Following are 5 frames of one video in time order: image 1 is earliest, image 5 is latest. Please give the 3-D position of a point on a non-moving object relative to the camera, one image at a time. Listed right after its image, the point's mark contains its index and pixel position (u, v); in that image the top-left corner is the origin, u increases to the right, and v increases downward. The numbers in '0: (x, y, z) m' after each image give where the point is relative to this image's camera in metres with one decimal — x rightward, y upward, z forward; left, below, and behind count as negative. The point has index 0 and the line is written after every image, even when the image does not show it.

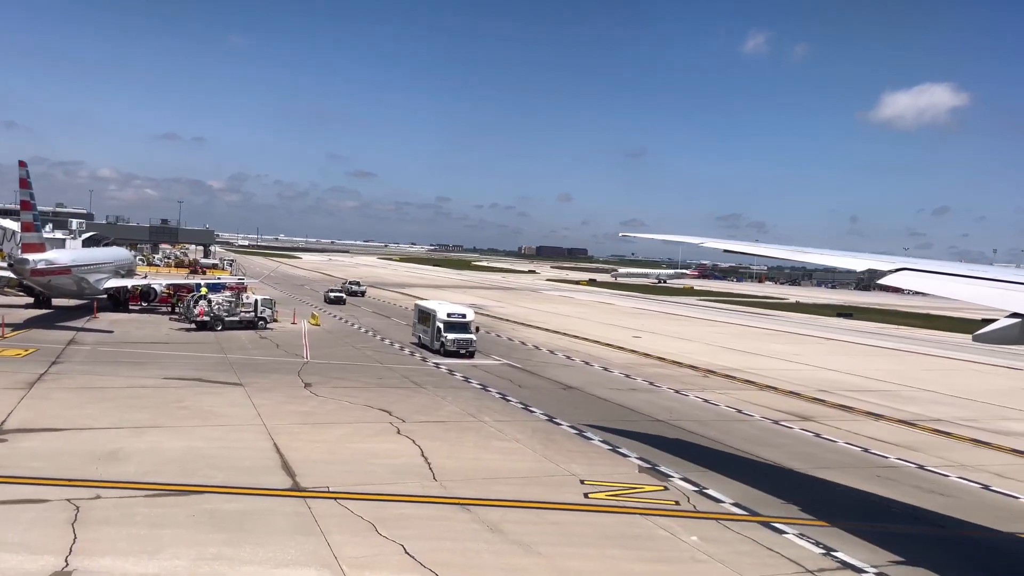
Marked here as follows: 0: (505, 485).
0: (-0.1, -2.6, +12.9) m
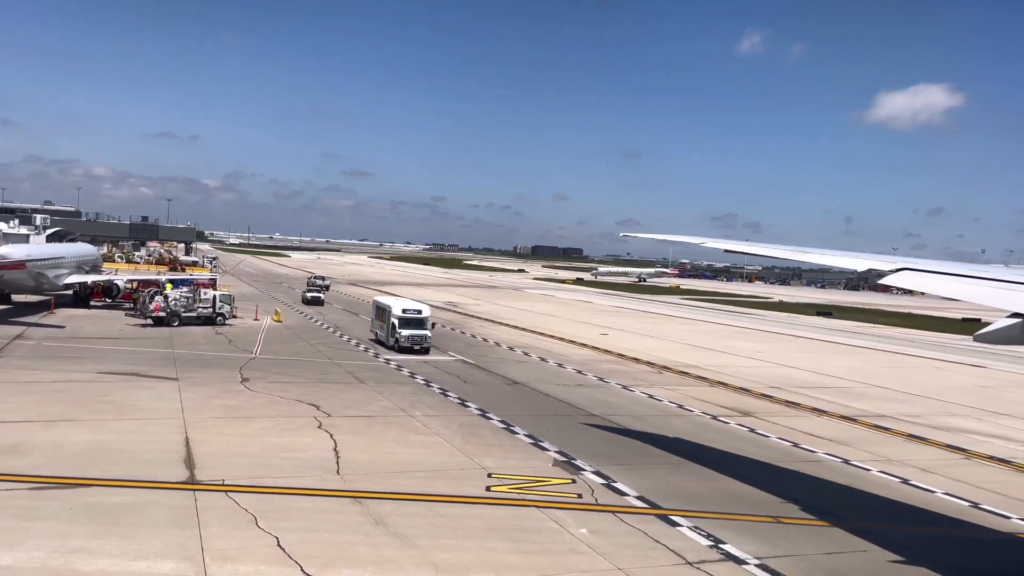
0: (-1.3, -2.5, +12.8) m
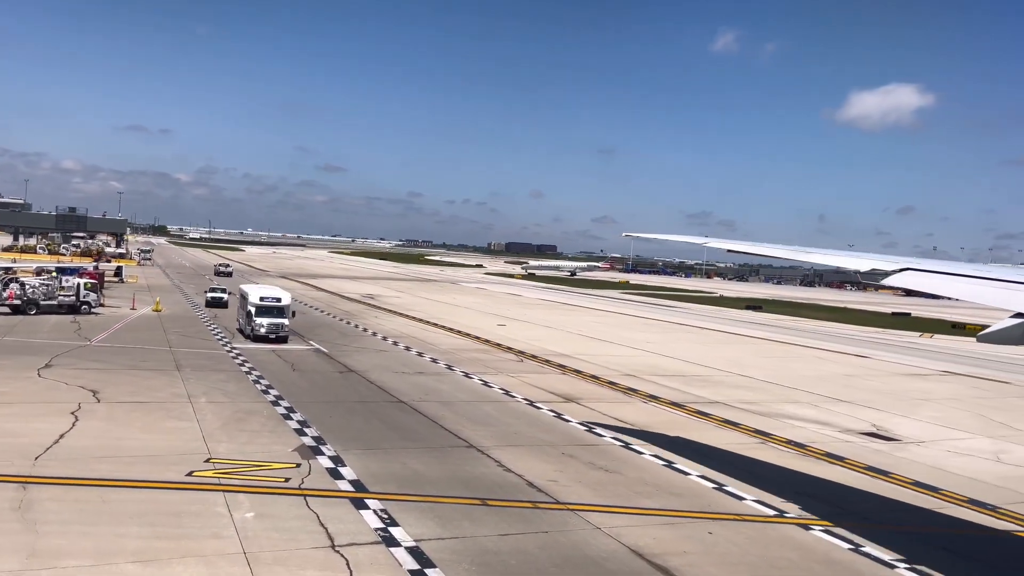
0: (-5.0, -2.2, +12.3) m
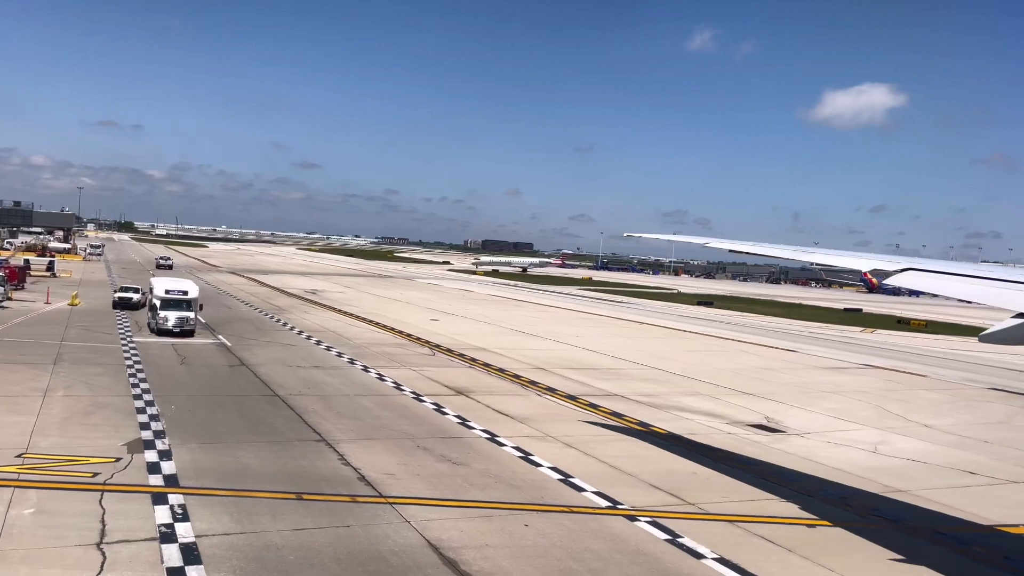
0: (-7.1, -2.0, +11.7) m
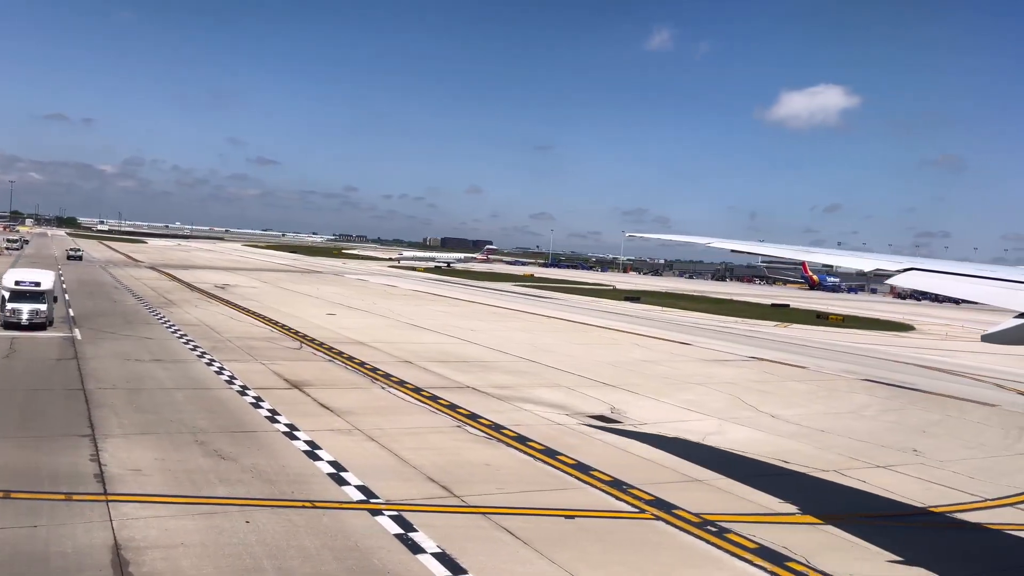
0: (-10.1, -1.8, +10.6) m
